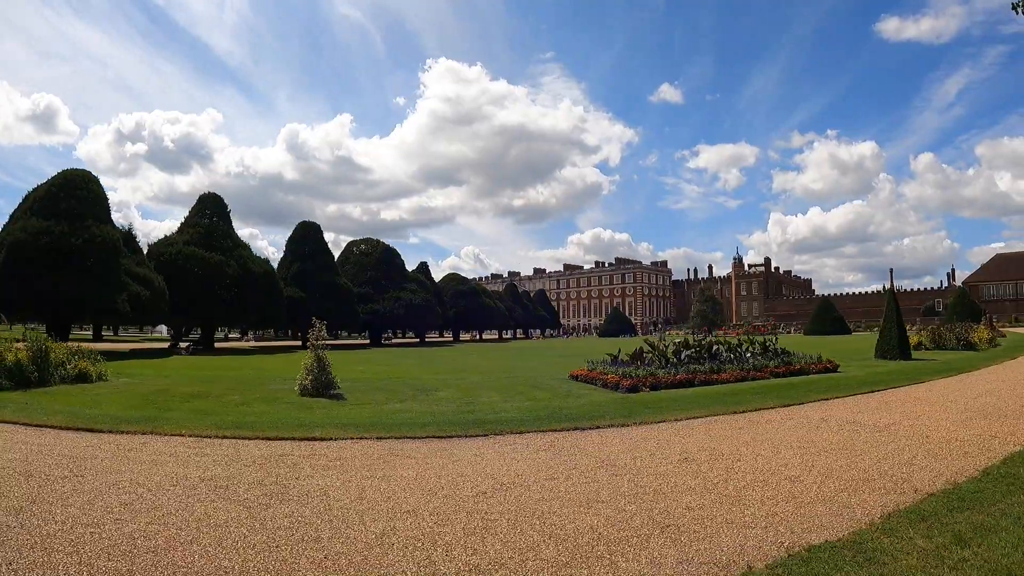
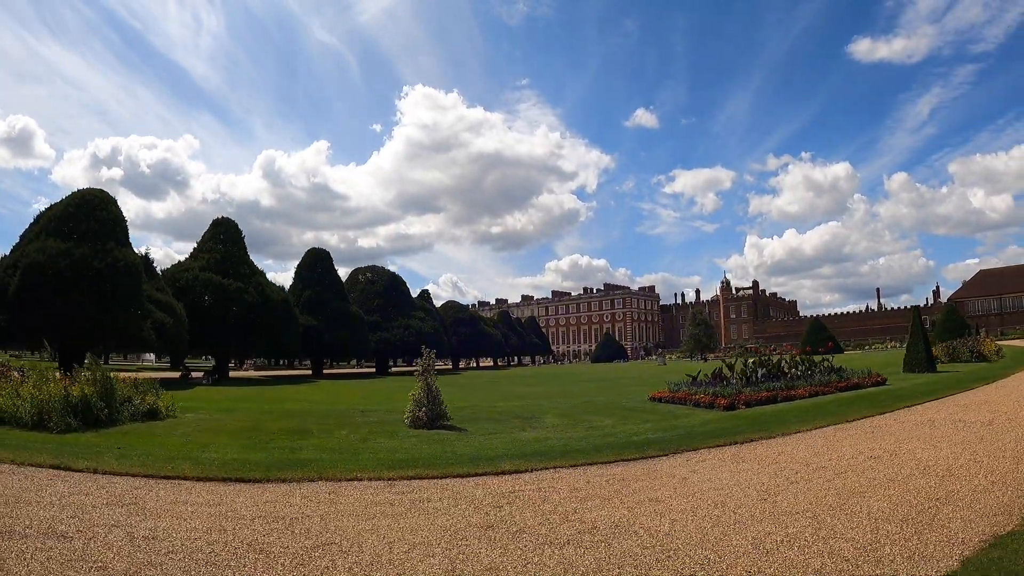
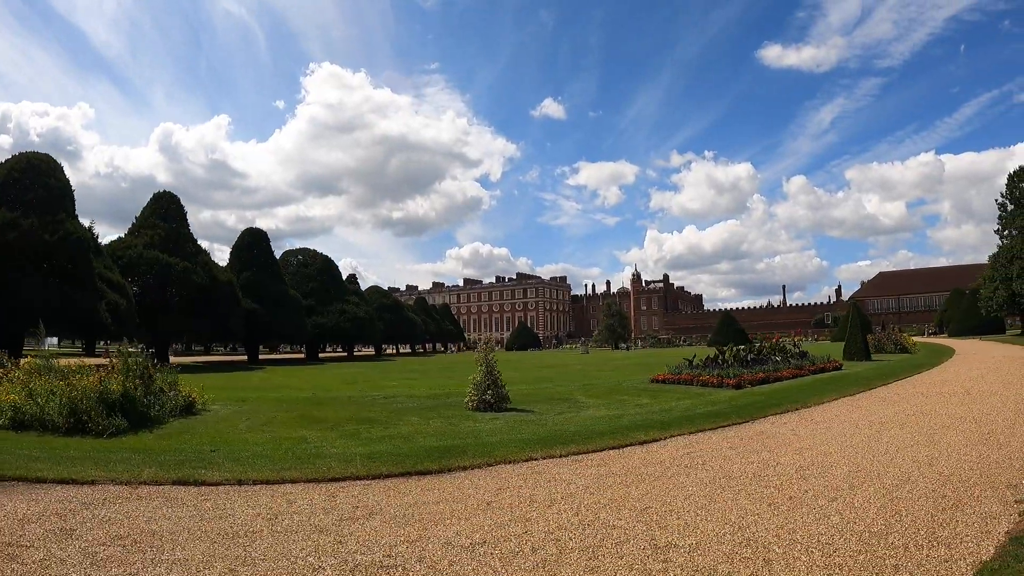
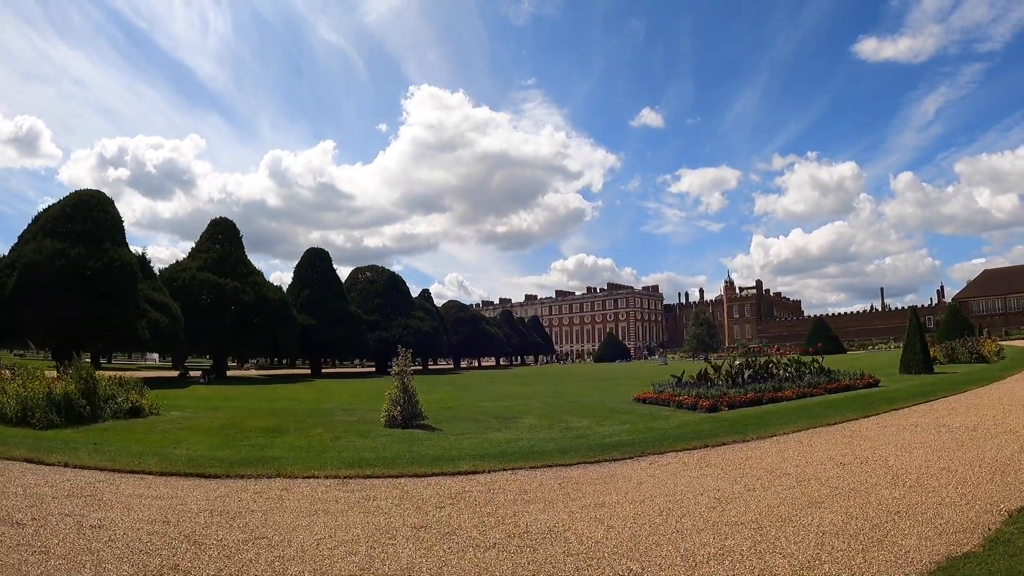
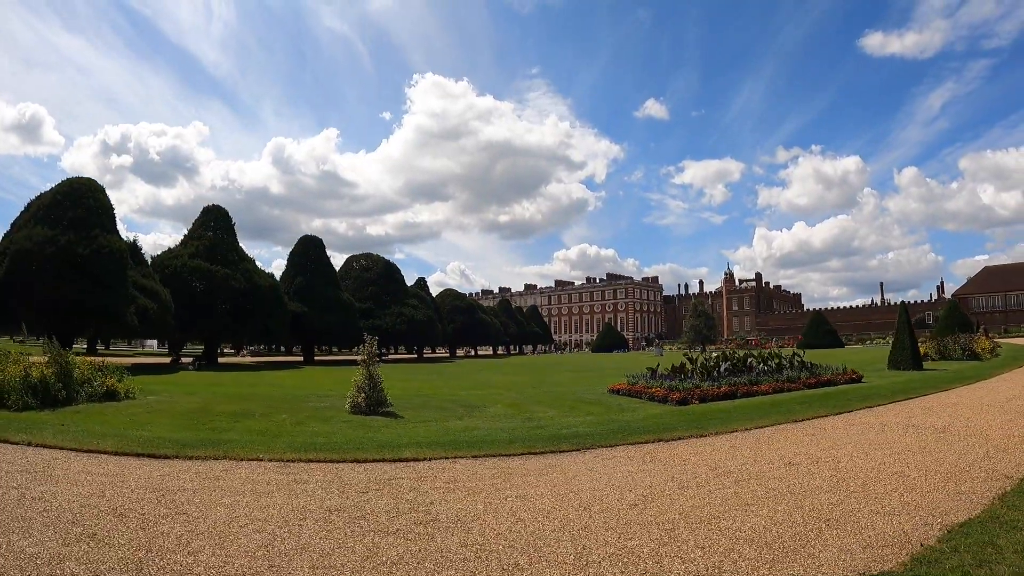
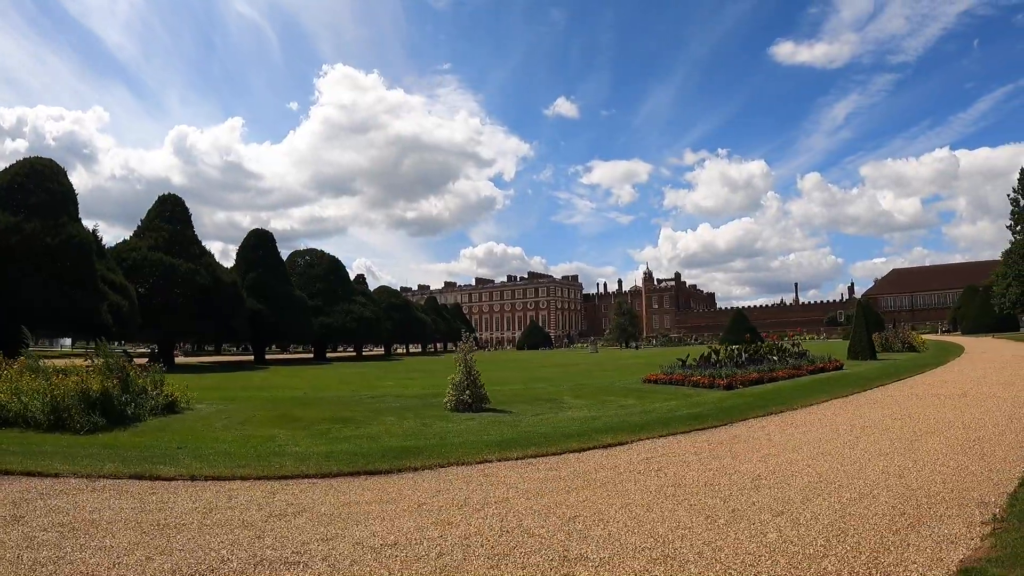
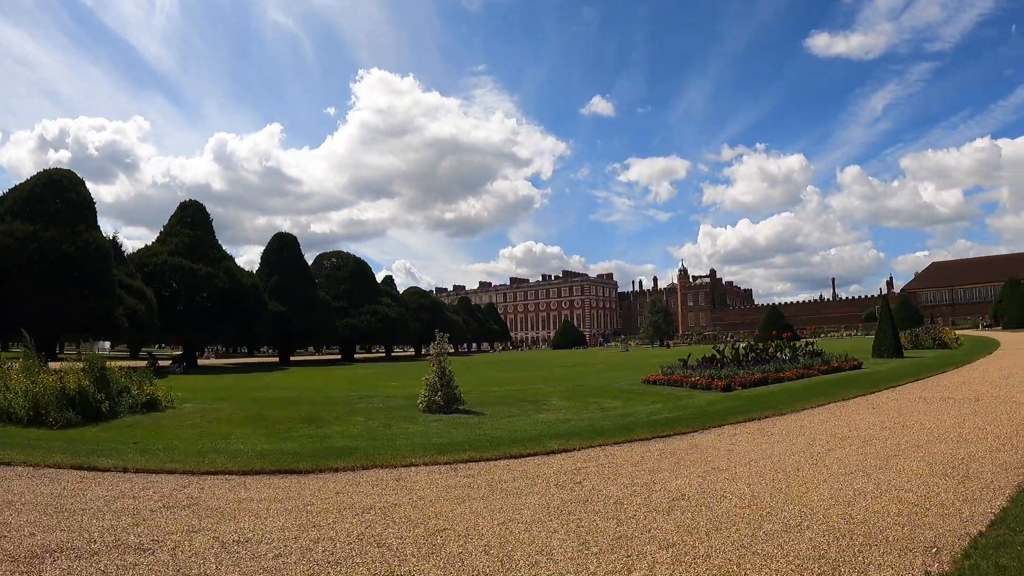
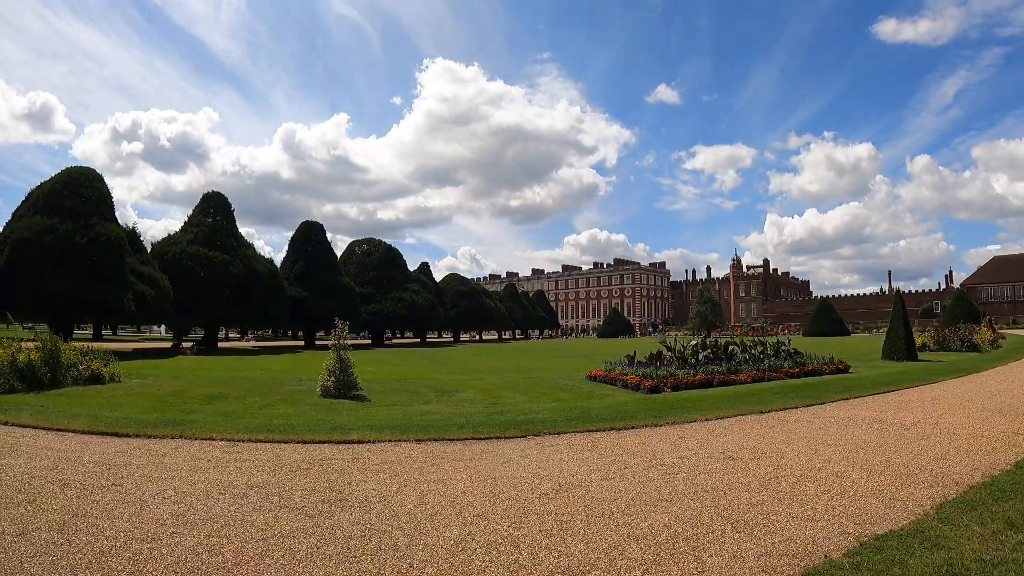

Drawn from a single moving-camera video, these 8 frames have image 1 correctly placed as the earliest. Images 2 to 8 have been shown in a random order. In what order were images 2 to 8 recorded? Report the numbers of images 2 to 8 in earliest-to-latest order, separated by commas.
8, 5, 4, 2, 7, 6, 3
